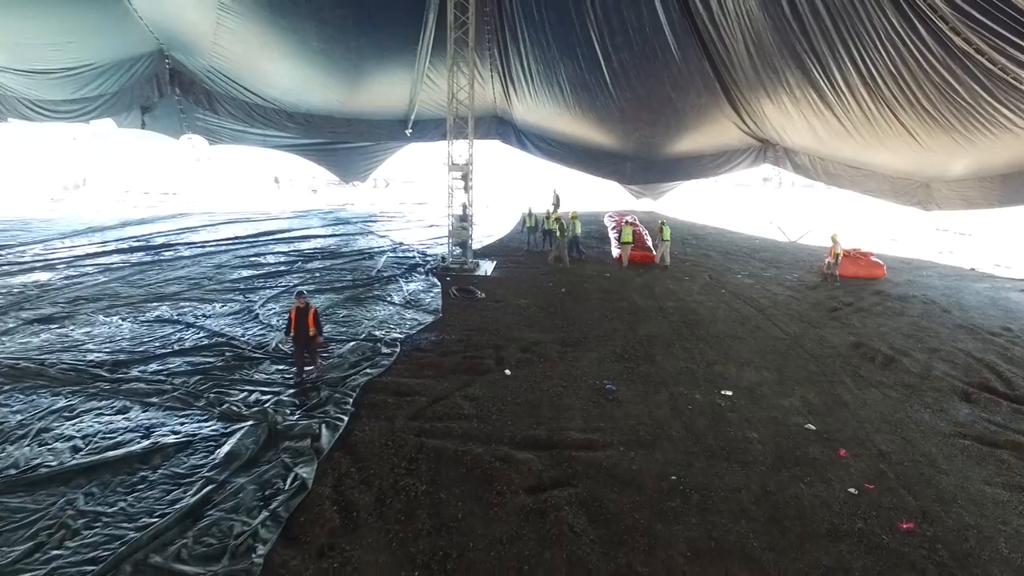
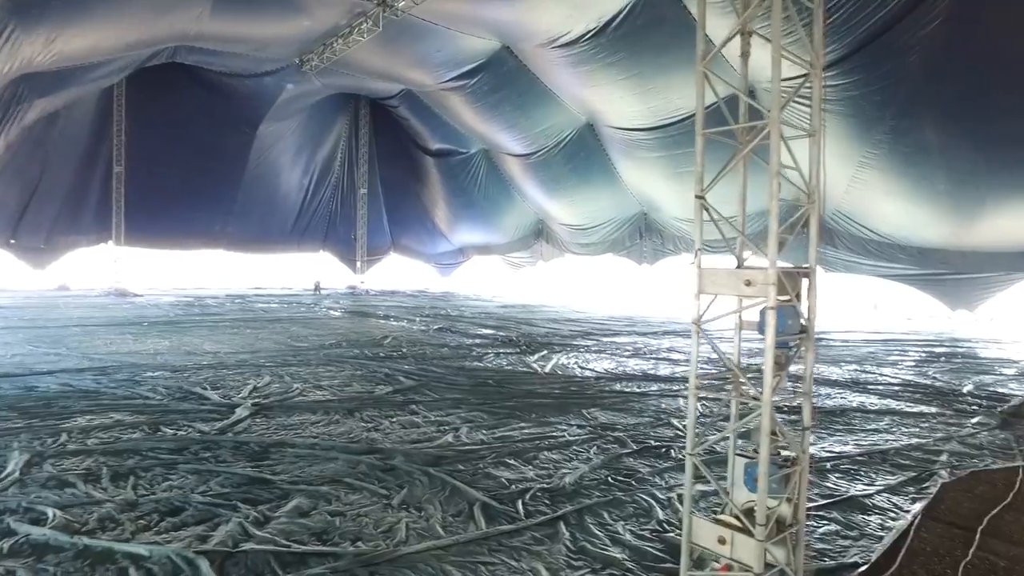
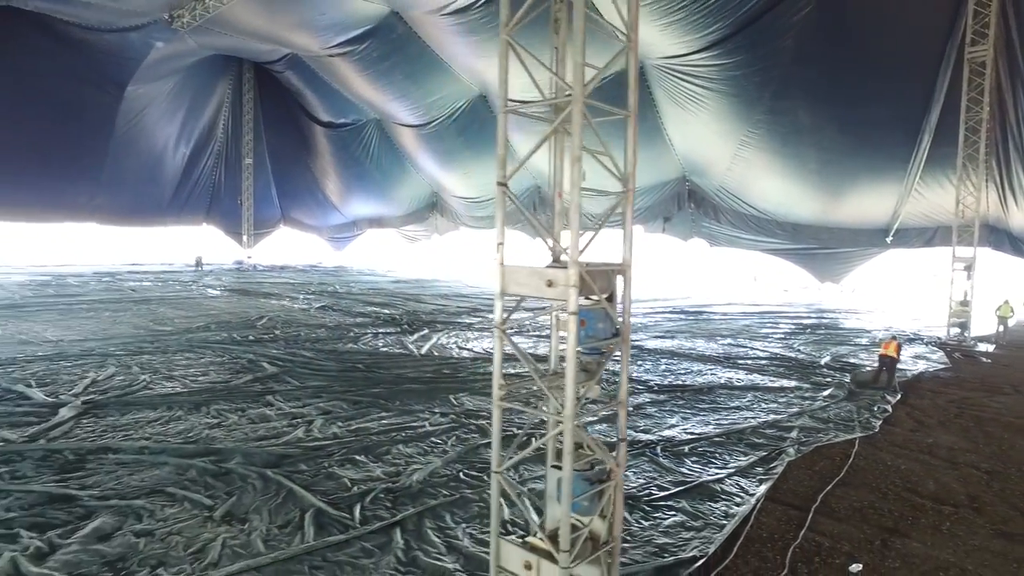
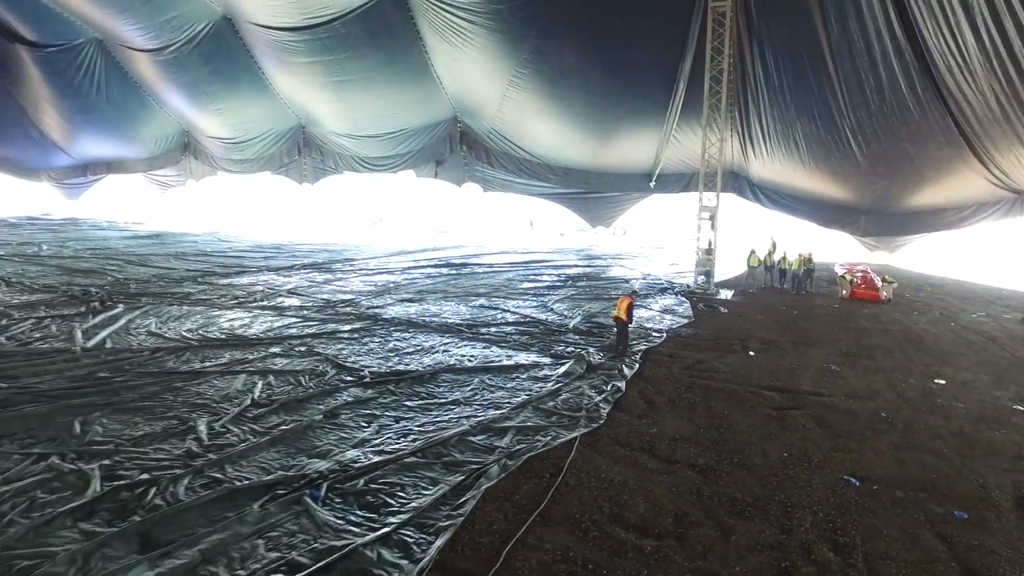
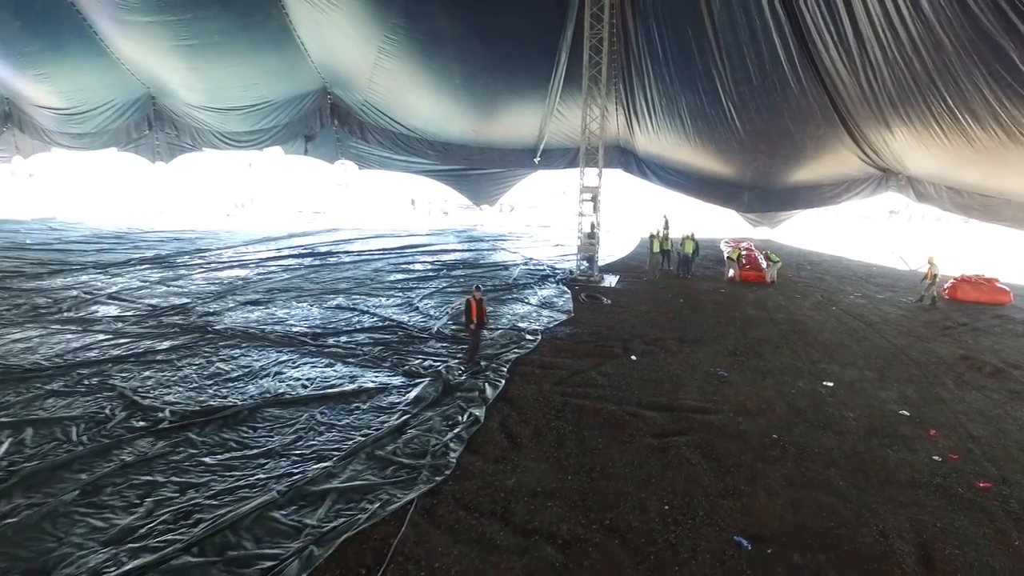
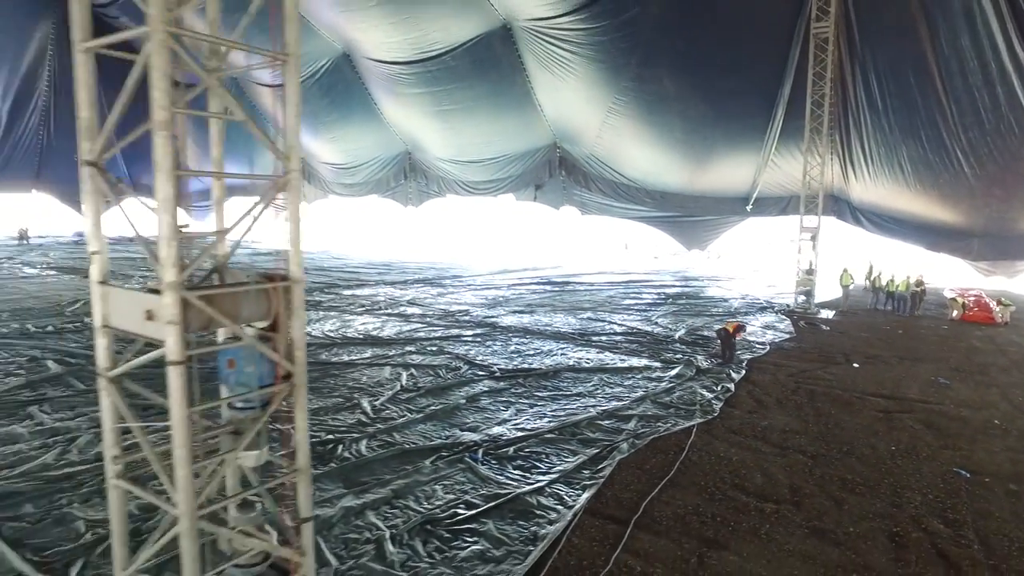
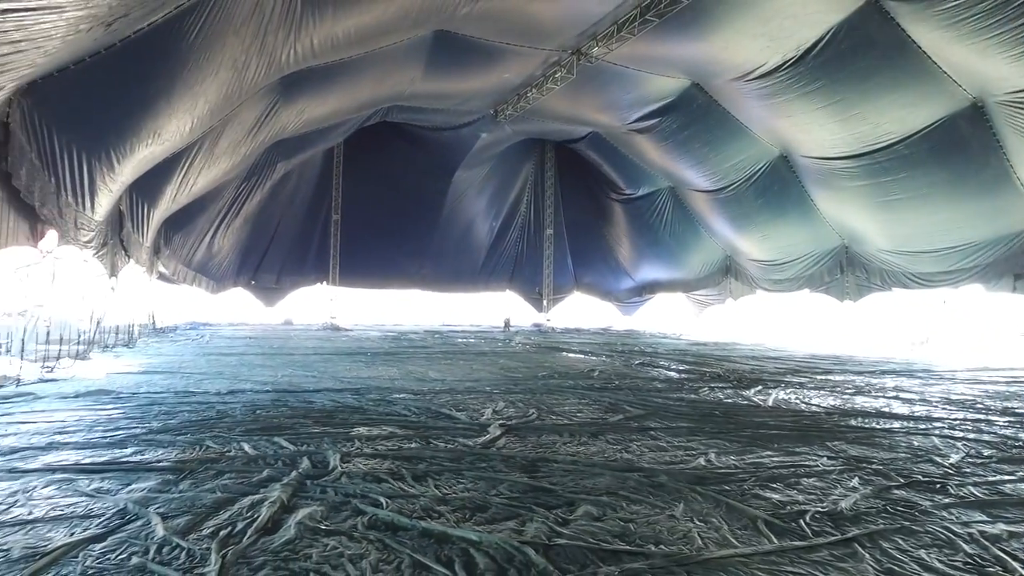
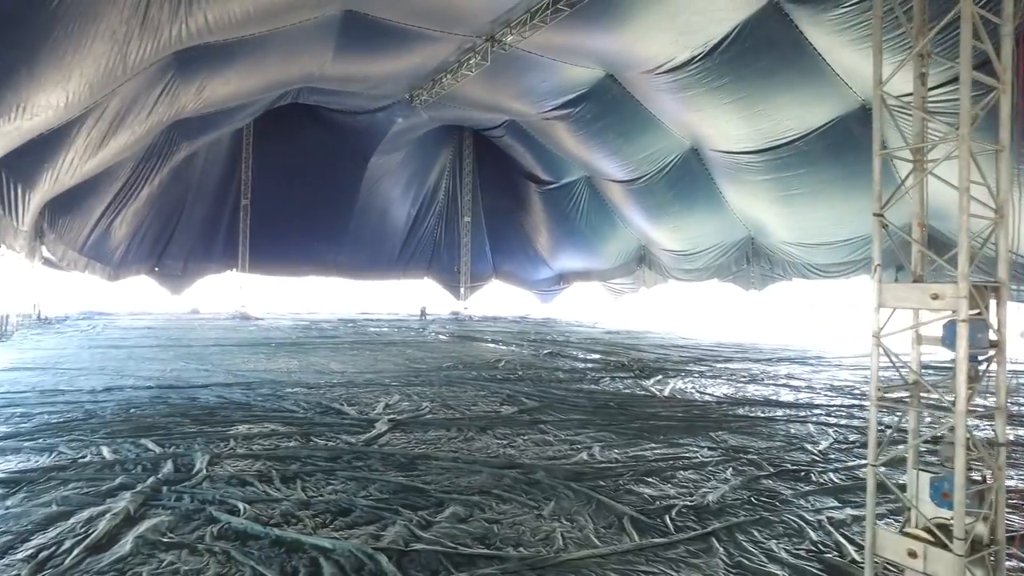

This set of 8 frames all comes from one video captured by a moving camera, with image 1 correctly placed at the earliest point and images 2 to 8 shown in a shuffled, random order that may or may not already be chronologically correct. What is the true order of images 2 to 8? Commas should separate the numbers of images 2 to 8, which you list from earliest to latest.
5, 4, 6, 3, 2, 8, 7
